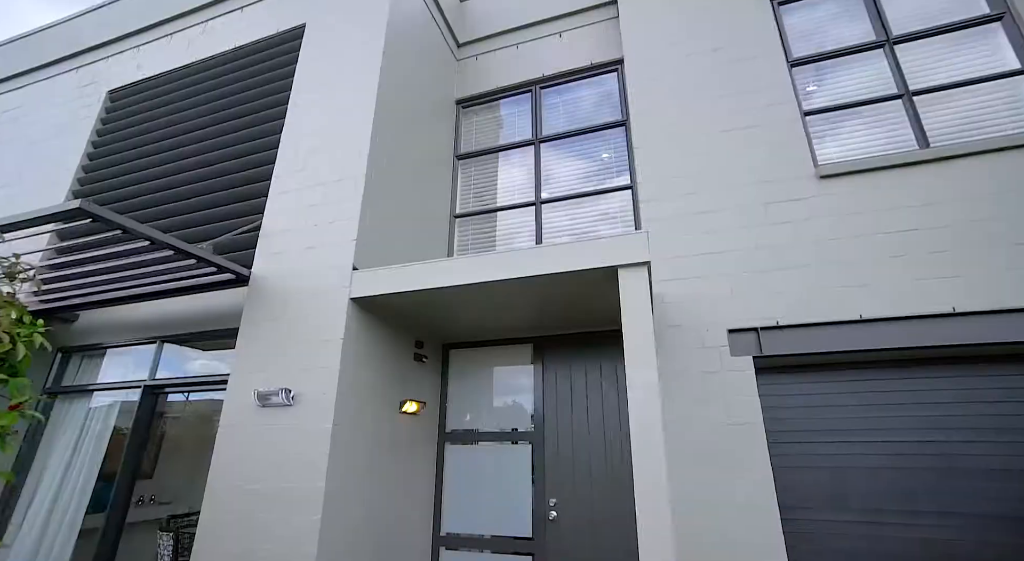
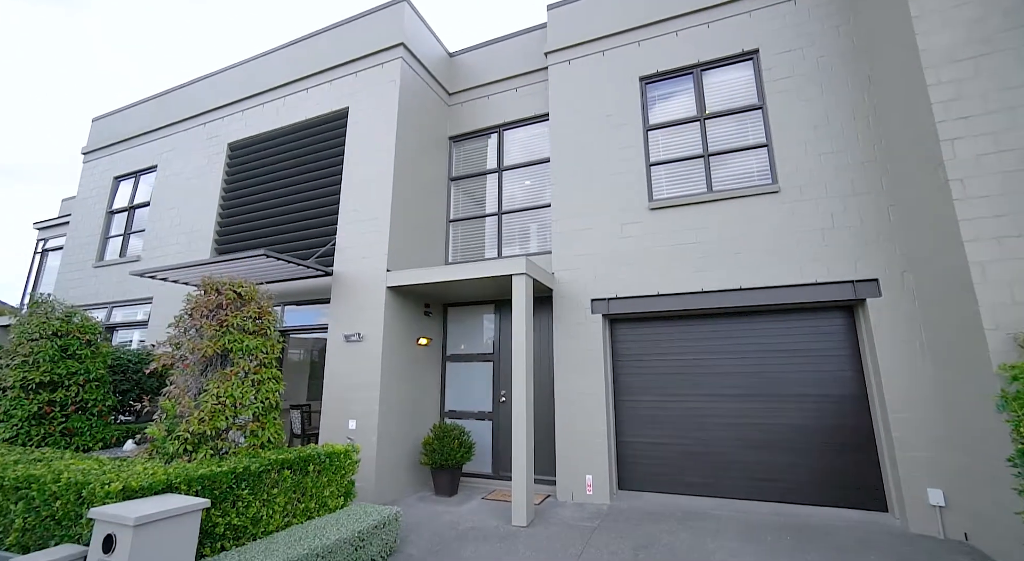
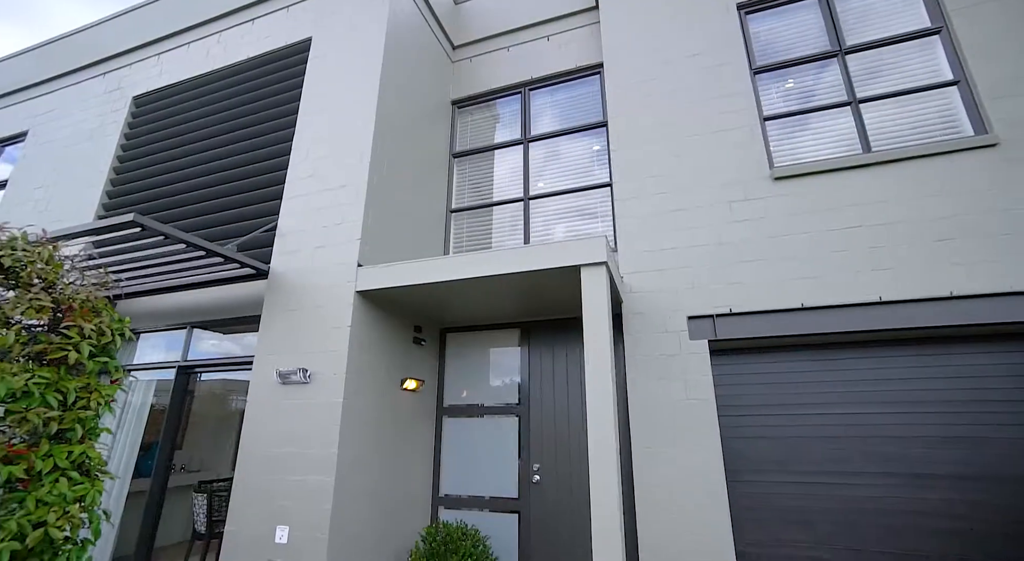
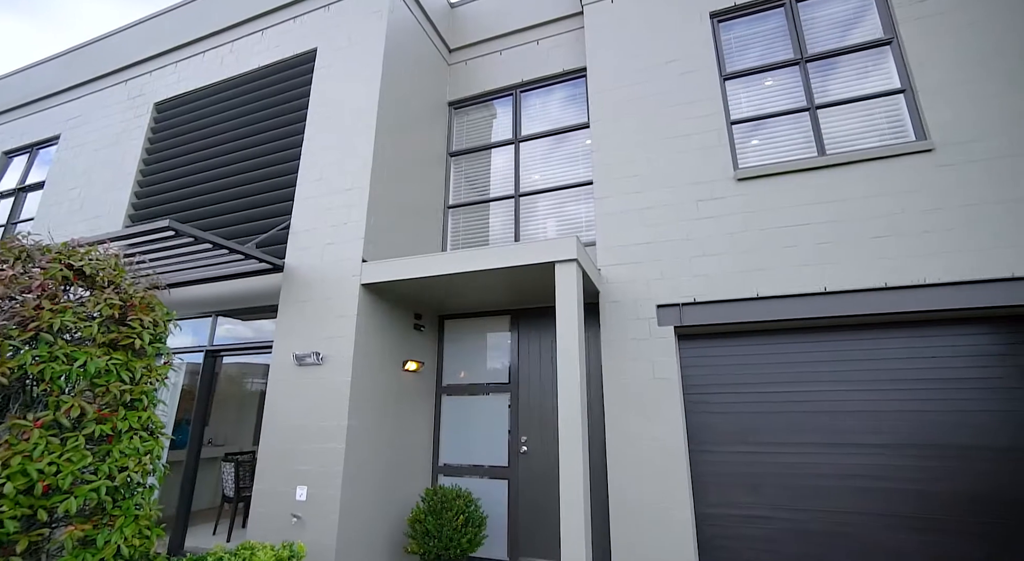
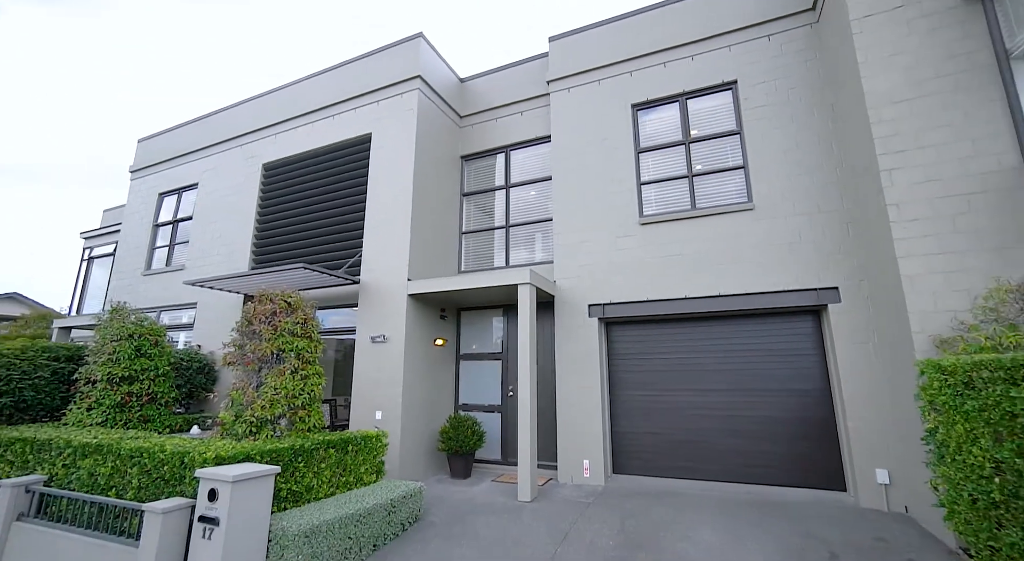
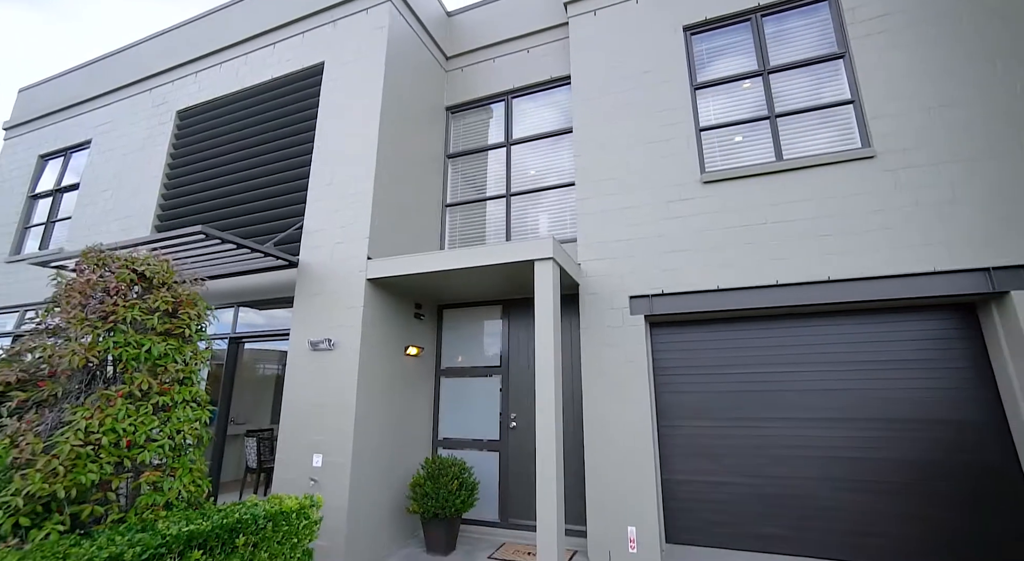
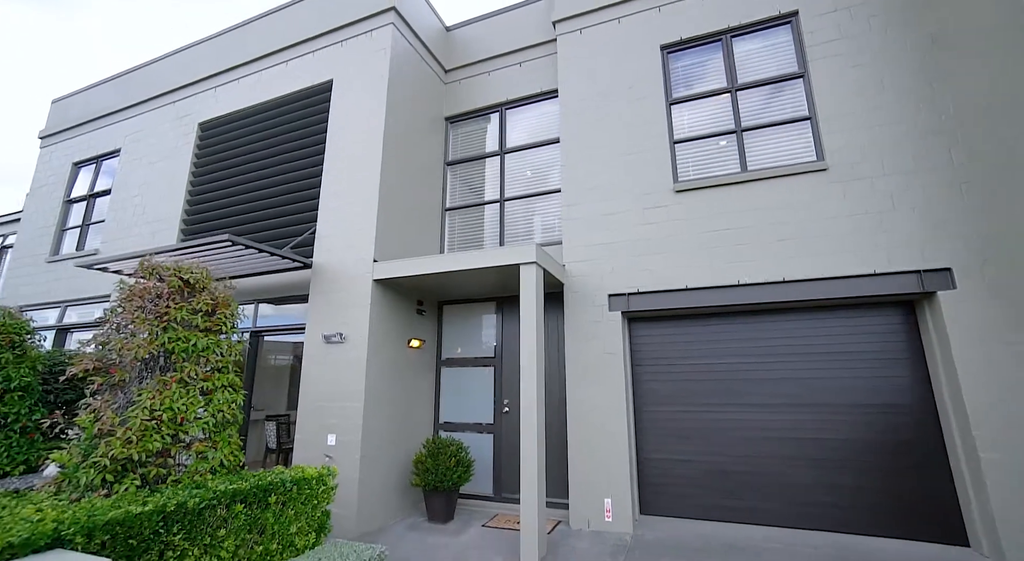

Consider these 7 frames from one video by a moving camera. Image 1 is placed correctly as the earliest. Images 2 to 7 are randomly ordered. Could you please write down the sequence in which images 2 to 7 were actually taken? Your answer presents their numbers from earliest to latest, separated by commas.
3, 4, 6, 7, 2, 5
